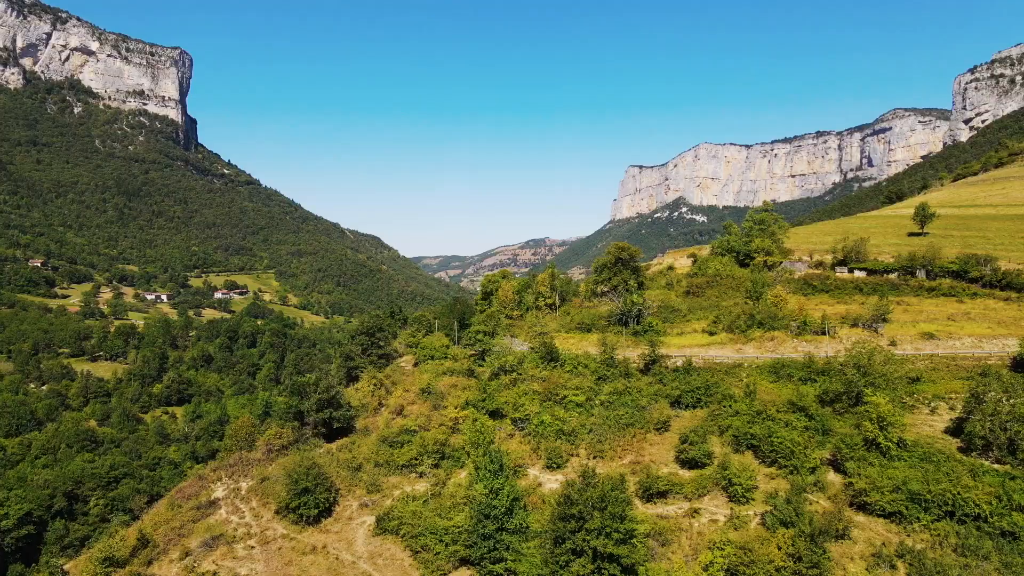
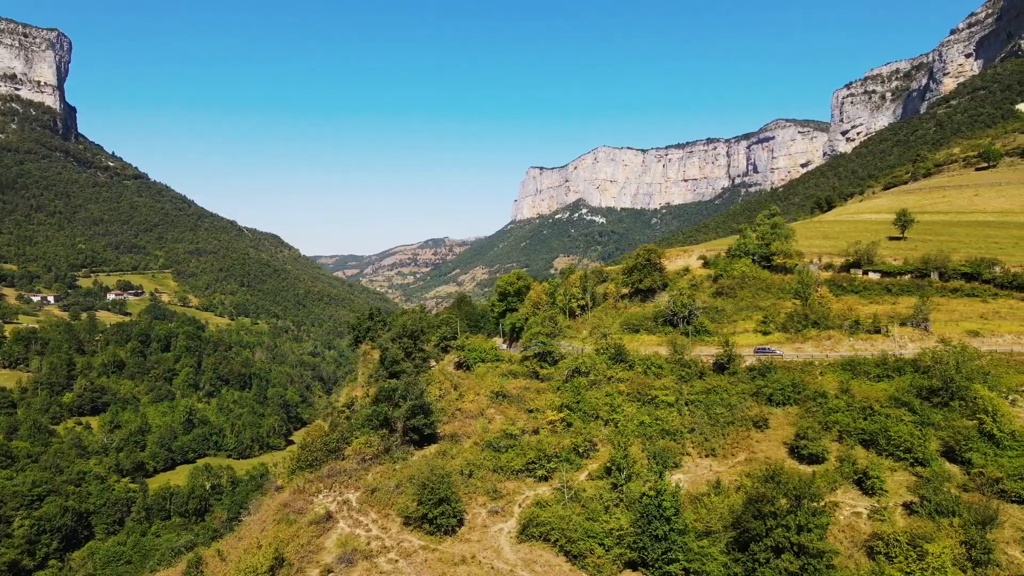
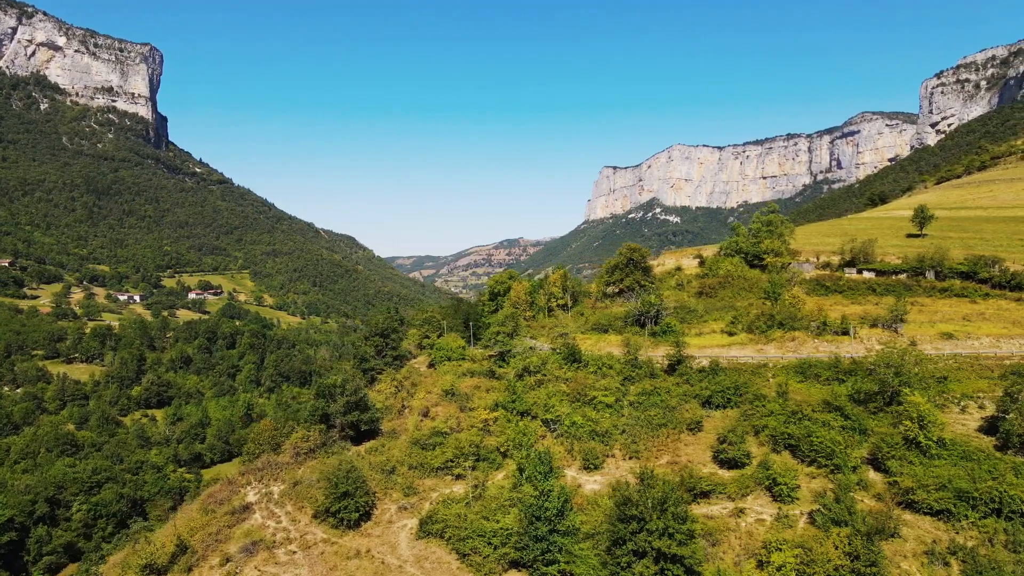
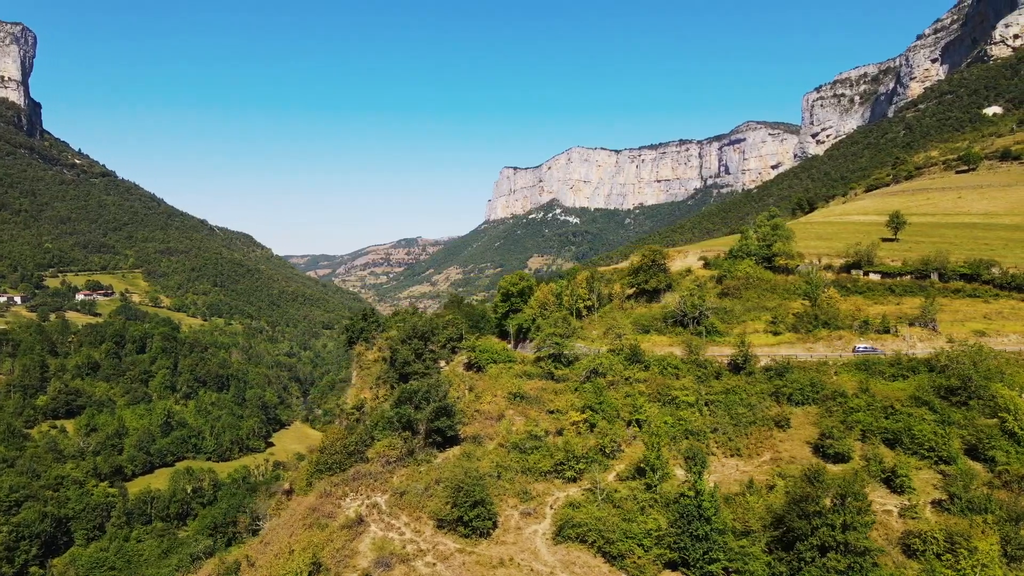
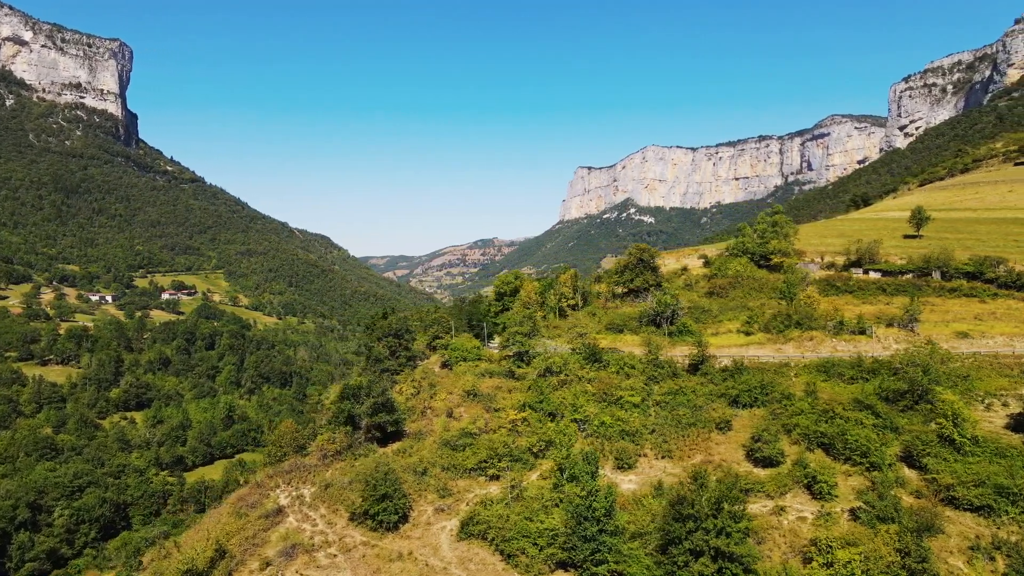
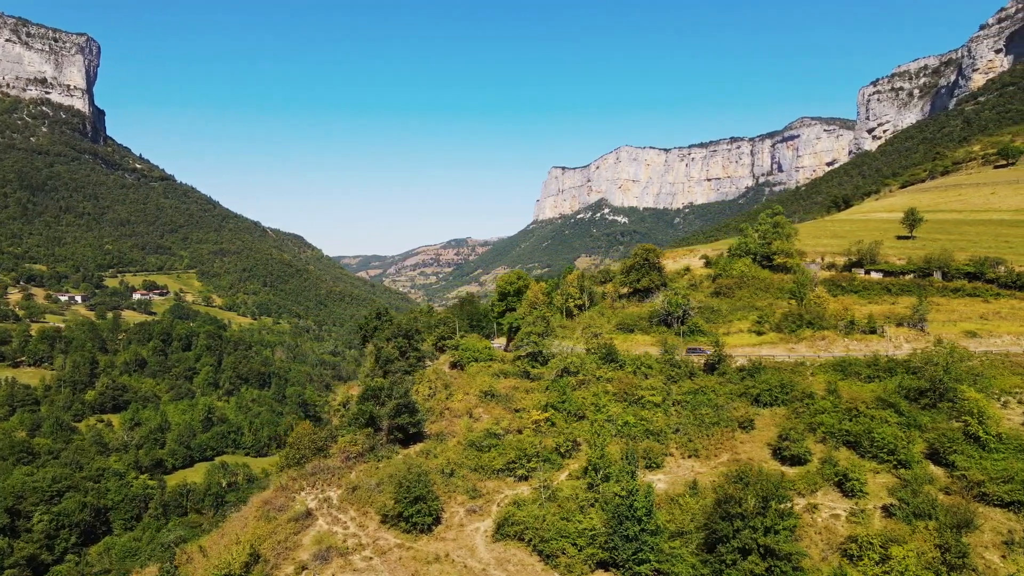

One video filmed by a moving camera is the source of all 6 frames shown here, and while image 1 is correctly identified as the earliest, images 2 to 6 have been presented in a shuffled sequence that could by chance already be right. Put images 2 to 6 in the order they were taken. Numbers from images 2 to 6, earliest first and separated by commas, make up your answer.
3, 5, 6, 2, 4
